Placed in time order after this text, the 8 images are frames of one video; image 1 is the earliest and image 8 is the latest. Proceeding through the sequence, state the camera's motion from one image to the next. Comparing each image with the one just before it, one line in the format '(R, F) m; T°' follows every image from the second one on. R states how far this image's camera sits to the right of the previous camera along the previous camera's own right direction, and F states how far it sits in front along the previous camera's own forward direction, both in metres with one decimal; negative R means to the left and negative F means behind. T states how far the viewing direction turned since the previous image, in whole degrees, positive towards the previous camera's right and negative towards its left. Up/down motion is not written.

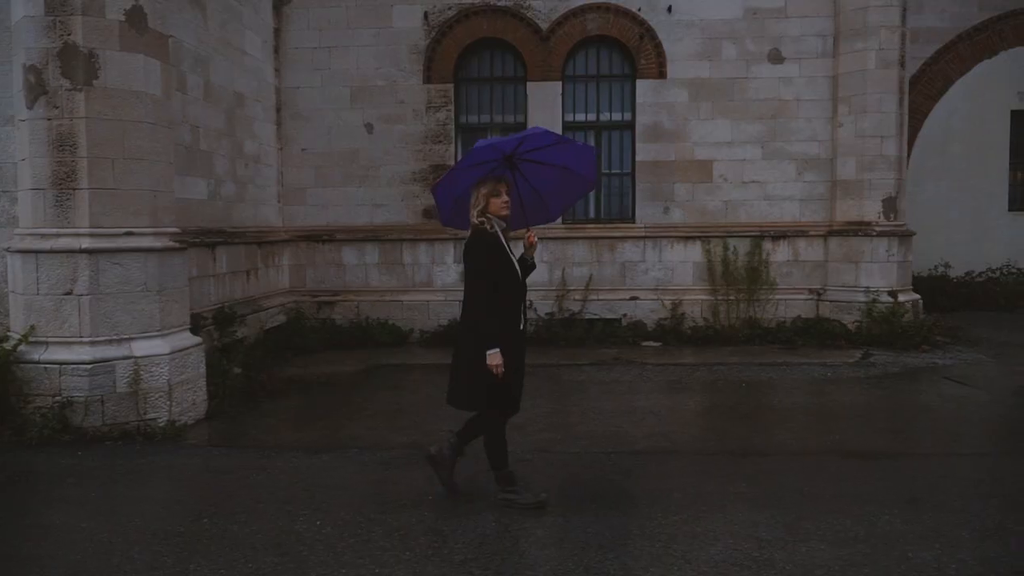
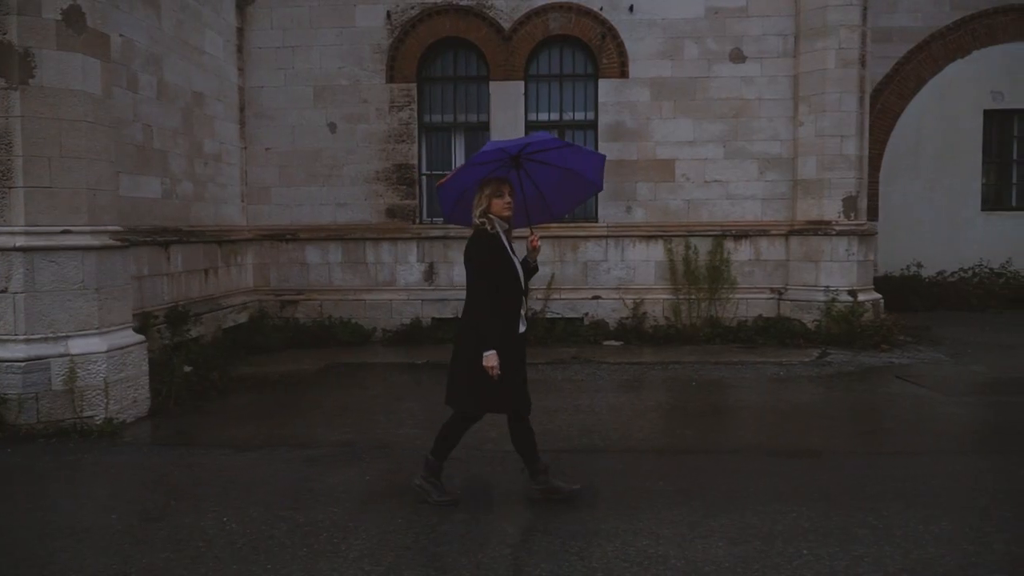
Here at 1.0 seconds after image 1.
(+0.5, 0.0) m; 0°
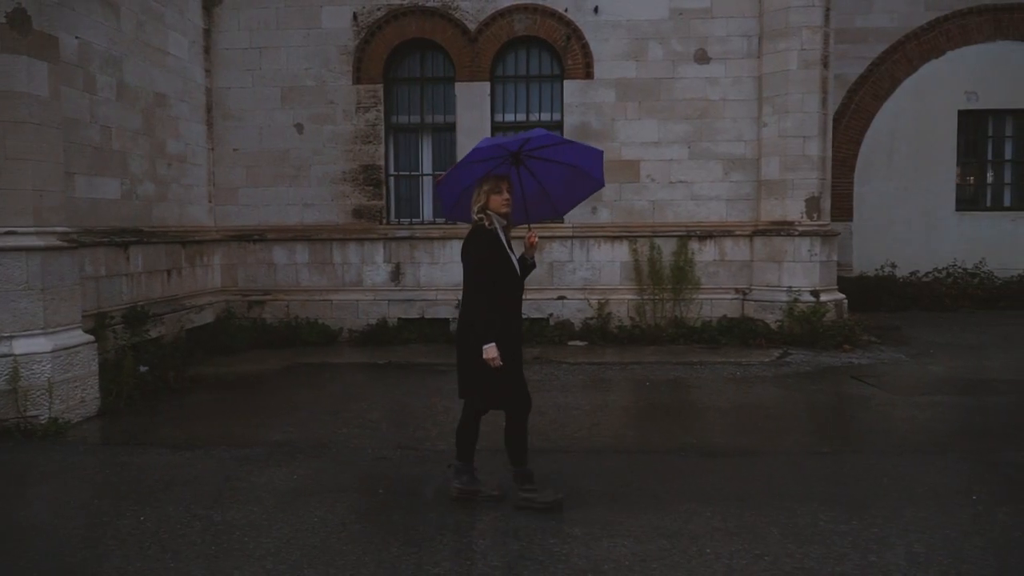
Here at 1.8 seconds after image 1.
(+0.5, 0.0) m; 0°
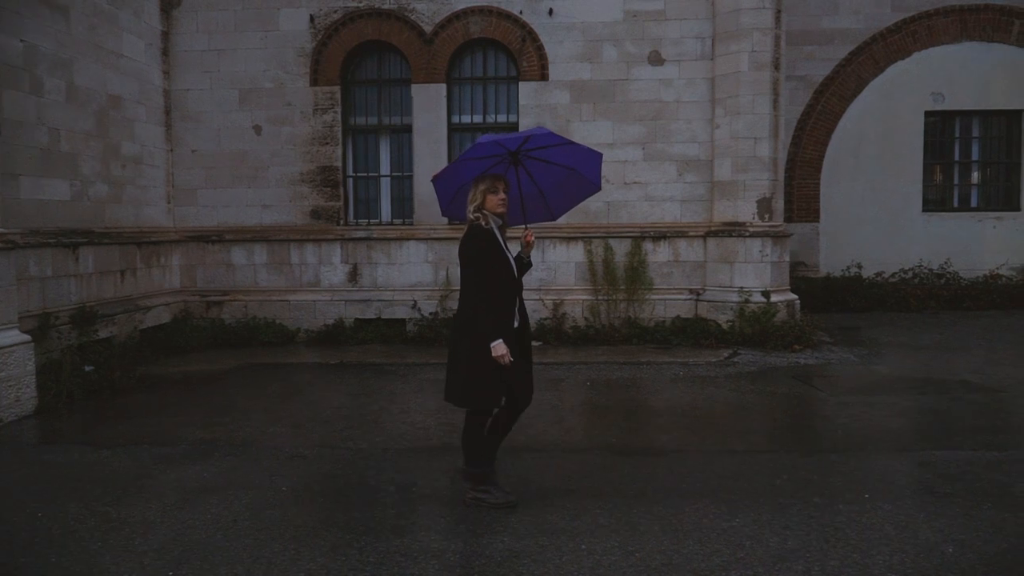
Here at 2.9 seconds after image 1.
(+0.6, -0.1) m; 0°
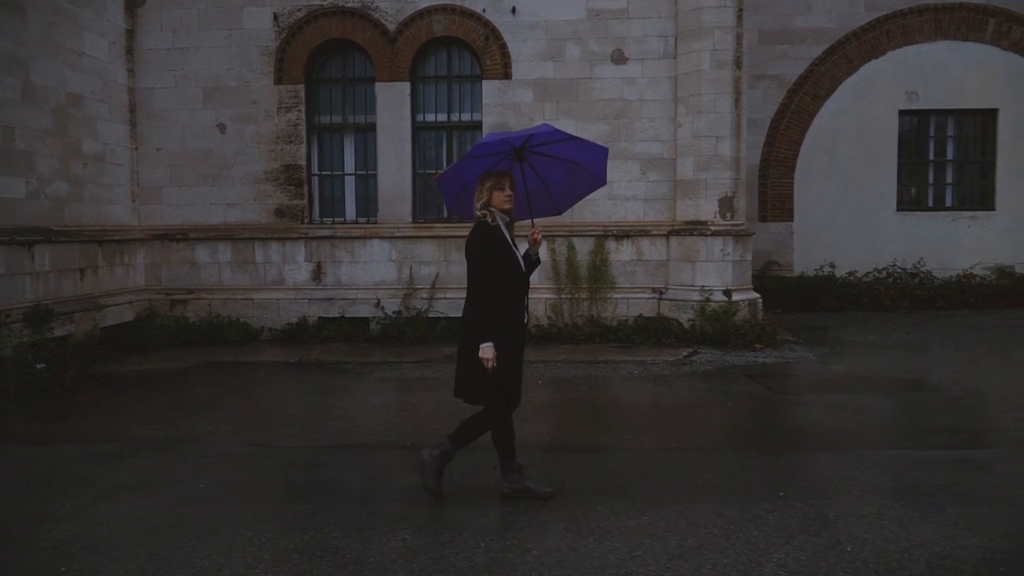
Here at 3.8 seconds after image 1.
(+0.5, 0.0) m; 0°
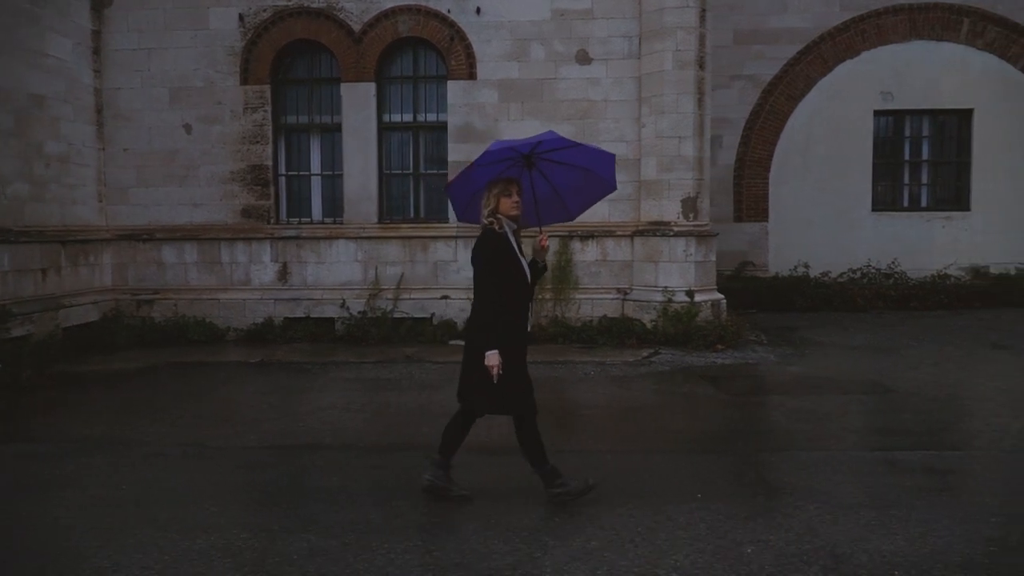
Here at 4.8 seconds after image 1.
(+0.5, 0.0) m; 0°
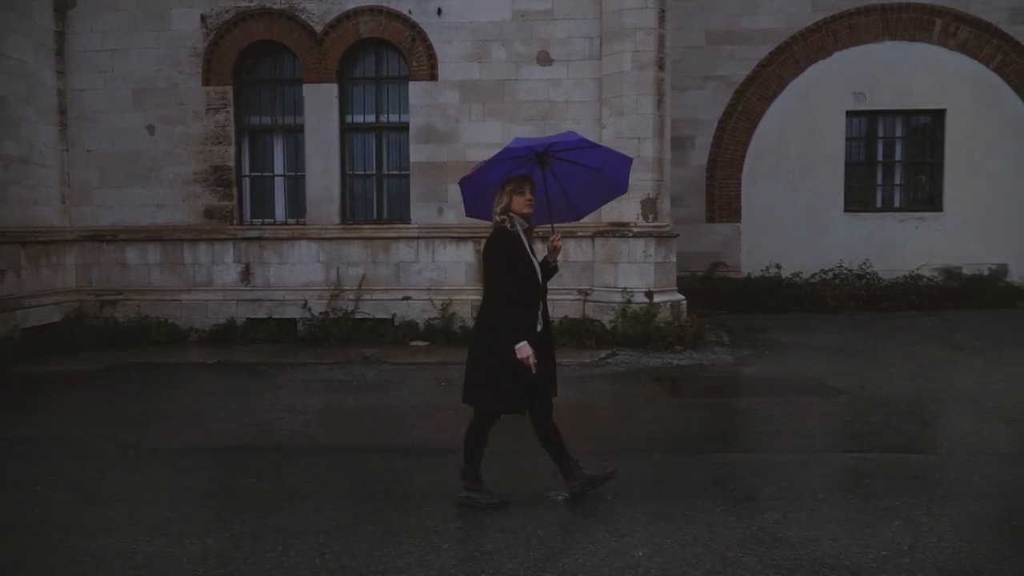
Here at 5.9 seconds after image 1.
(+0.5, 0.0) m; 0°
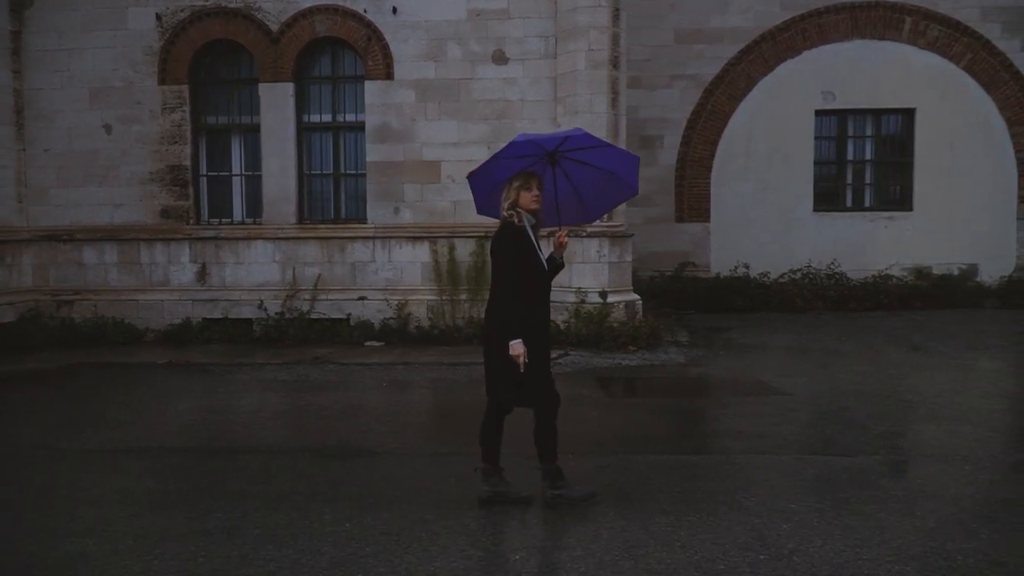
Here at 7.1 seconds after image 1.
(+0.6, 0.0) m; 0°
